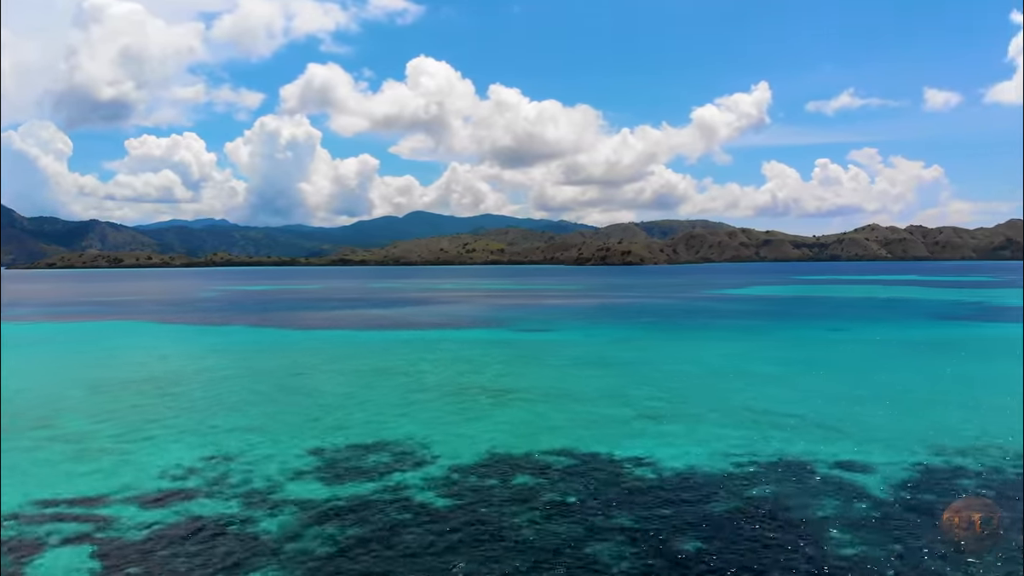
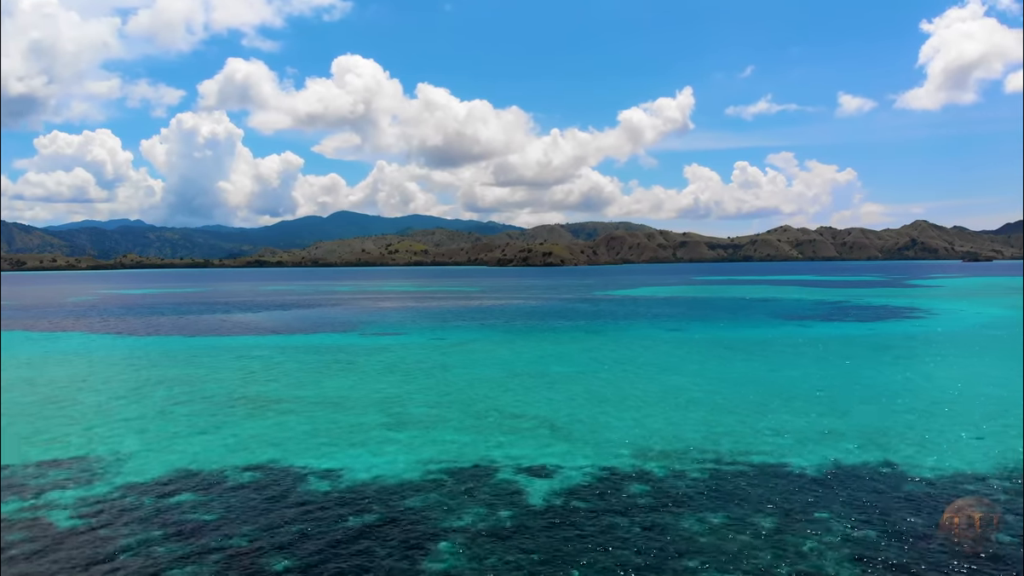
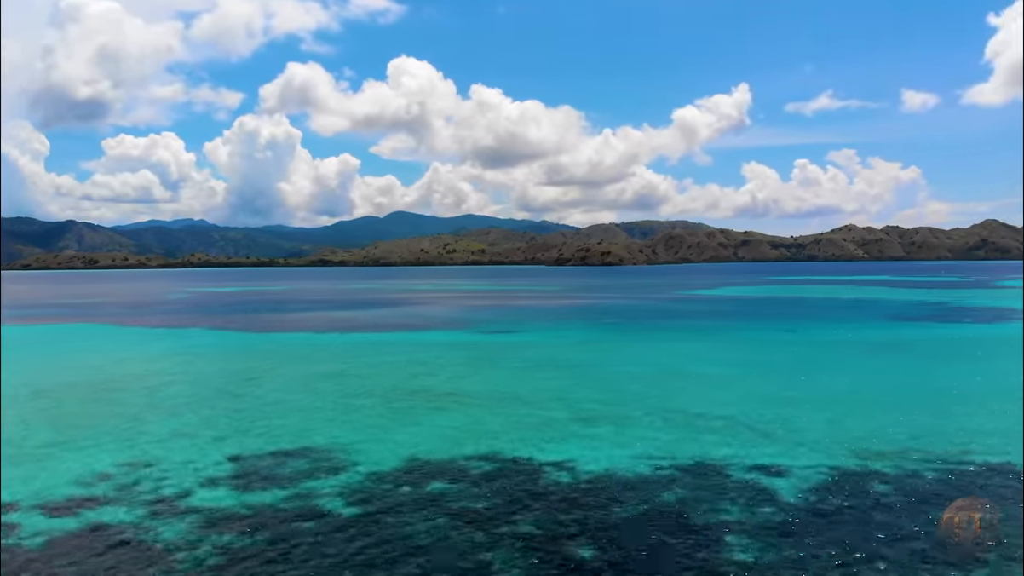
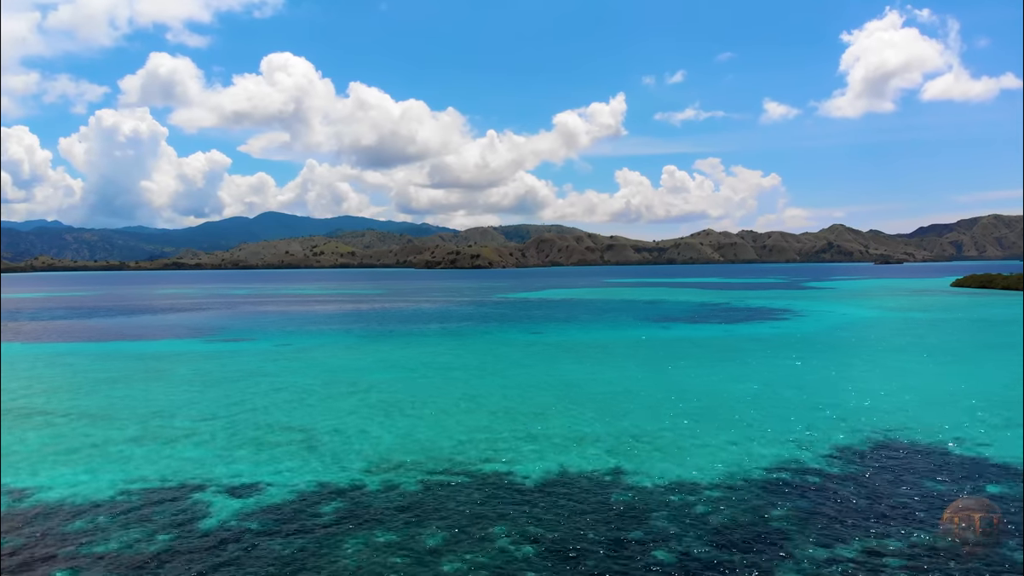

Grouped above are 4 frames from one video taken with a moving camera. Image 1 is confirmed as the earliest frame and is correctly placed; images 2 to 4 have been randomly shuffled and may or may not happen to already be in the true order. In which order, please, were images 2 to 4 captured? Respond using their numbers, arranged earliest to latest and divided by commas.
3, 2, 4
